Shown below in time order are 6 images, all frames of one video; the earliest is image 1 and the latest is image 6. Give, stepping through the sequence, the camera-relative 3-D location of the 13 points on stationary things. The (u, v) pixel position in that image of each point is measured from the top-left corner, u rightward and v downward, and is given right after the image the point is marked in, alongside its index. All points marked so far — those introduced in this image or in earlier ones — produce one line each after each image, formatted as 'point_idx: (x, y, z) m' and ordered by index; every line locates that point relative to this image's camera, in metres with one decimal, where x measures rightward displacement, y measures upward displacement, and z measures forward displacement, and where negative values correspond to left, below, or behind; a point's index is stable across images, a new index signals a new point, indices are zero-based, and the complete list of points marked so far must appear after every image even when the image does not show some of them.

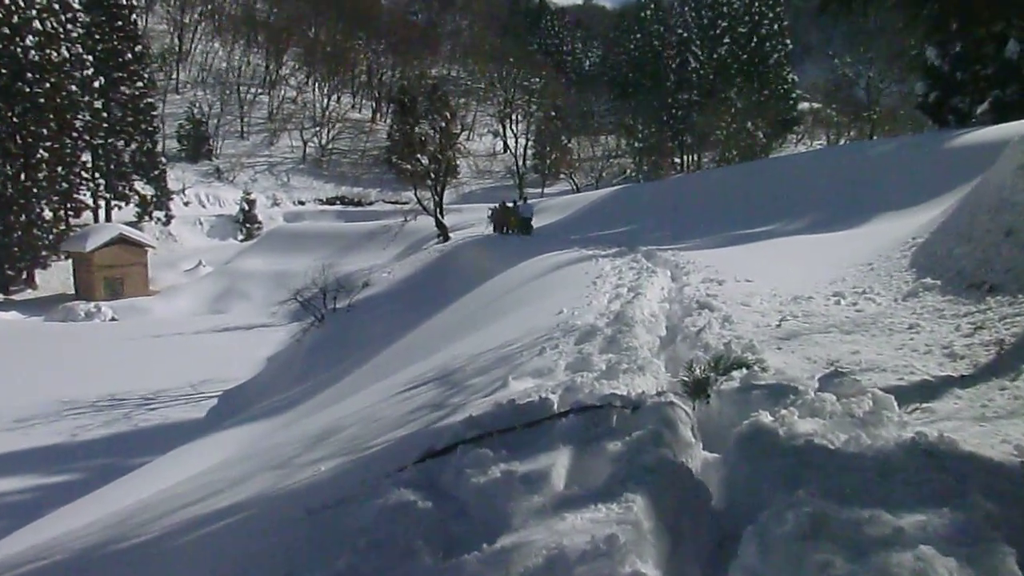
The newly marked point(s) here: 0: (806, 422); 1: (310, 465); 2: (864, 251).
0: (+1.3, -0.6, +3.7) m
1: (-1.2, -1.0, +4.9) m
2: (+4.7, +0.5, +11.5) m
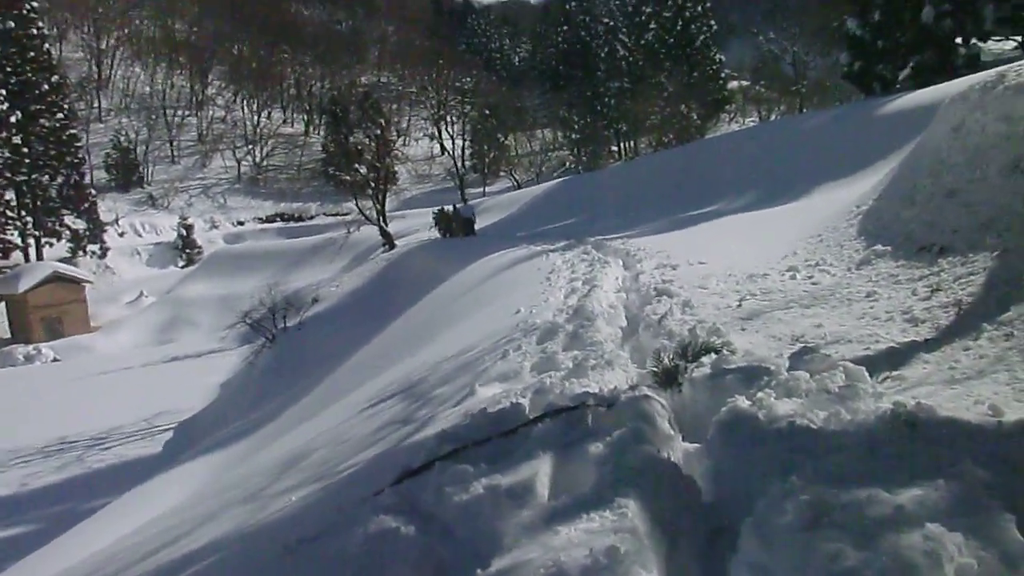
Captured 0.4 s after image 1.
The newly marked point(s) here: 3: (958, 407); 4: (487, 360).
0: (+1.2, -0.5, +3.7) m
1: (-1.3, -1.1, +4.8) m
2: (+4.0, +0.9, +11.6) m
3: (+1.9, -0.5, +3.7) m
4: (-0.2, -0.5, +6.5) m
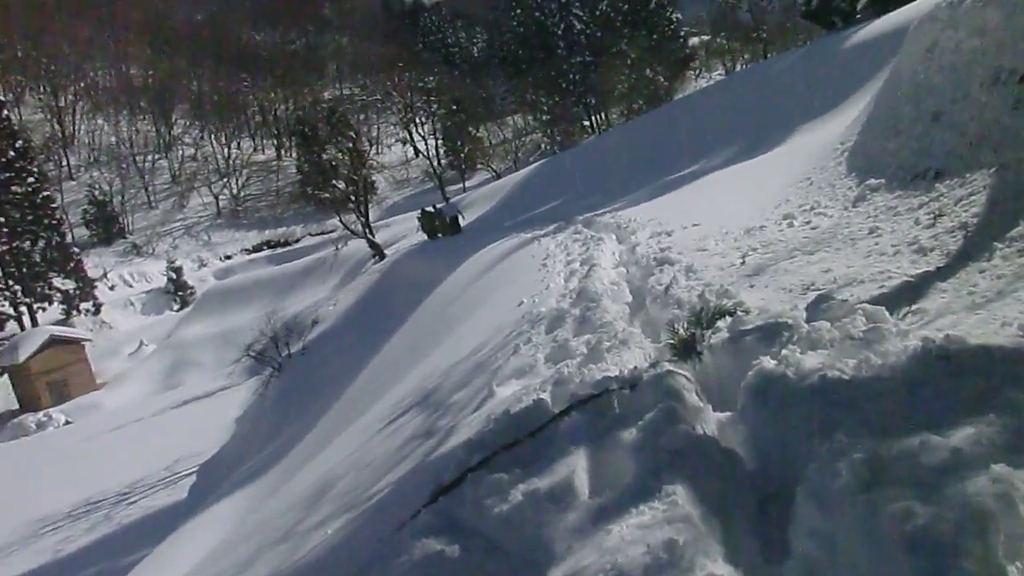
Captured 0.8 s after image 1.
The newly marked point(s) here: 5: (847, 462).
0: (+1.2, -0.3, +3.6) m
1: (-1.1, -1.3, +4.7) m
2: (+3.8, +1.6, +11.5) m
3: (+2.0, -0.2, +3.6) m
4: (-0.1, -0.5, +6.4) m
5: (+1.1, -0.6, +2.8) m
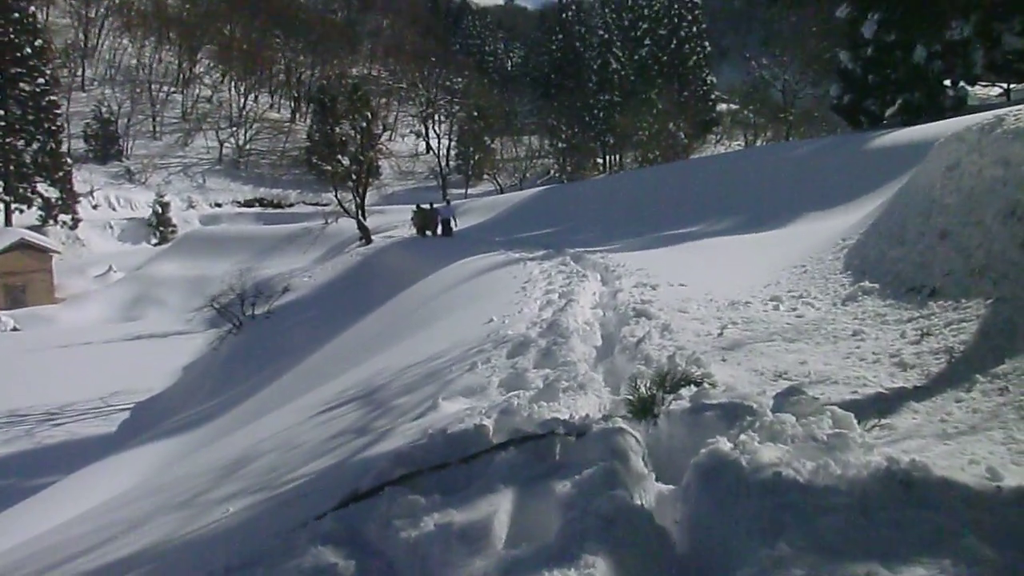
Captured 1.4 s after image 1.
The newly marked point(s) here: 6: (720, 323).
0: (+1.0, -0.6, +3.4) m
1: (-1.5, -1.1, +4.4) m
2: (+3.7, +0.5, +11.4) m
3: (+1.8, -0.7, +3.4) m
4: (-0.4, -0.6, +6.2) m
5: (+0.8, -0.8, +2.6) m
6: (+1.6, -0.3, +6.7) m
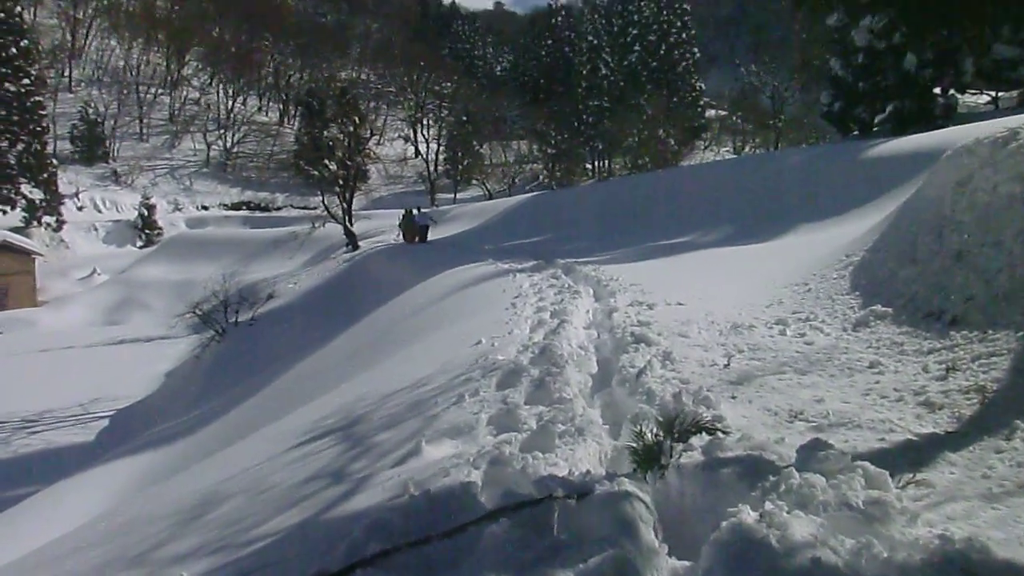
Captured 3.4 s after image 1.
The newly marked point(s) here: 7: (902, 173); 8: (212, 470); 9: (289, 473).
0: (+1.0, -0.8, +2.9) m
1: (-1.5, -1.3, +3.9) m
2: (+3.6, +0.3, +11.0) m
3: (+1.7, -0.9, +3.0) m
4: (-0.5, -0.8, +5.7) m
5: (+0.8, -1.0, +2.1) m
6: (+1.5, -0.5, +6.2) m
7: (+8.1, +2.4, +18.0) m
8: (-2.4, -1.5, +7.1) m
9: (-1.3, -1.1, +5.1) m
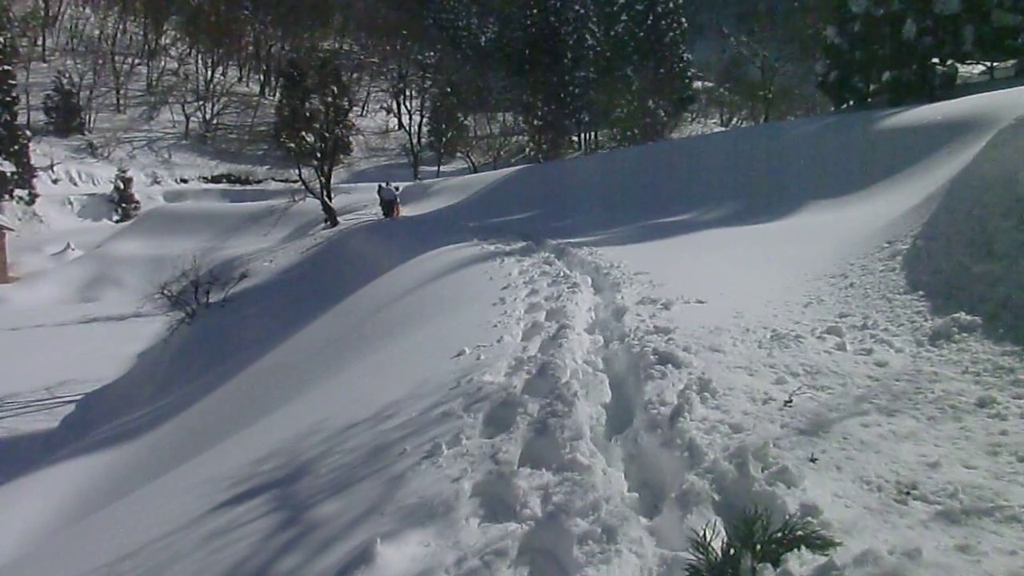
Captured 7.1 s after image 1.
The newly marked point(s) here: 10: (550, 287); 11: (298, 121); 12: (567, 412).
0: (+1.0, -0.9, +1.6) m
1: (-1.6, -1.4, +2.5) m
2: (+3.5, +0.4, +9.6) m
3: (+1.7, -1.0, +1.6) m
4: (-0.5, -0.8, +4.3) m
5: (+0.8, -1.2, +0.7) m
6: (+1.5, -0.5, +4.8) m
7: (+7.9, +2.7, +16.7) m
8: (-2.5, -1.5, +5.6) m
9: (-1.4, -1.2, +3.7) m
10: (+0.4, 0.0, +9.9) m
11: (-4.9, +3.7, +18.9) m
12: (+0.3, -0.6, +4.6) m
